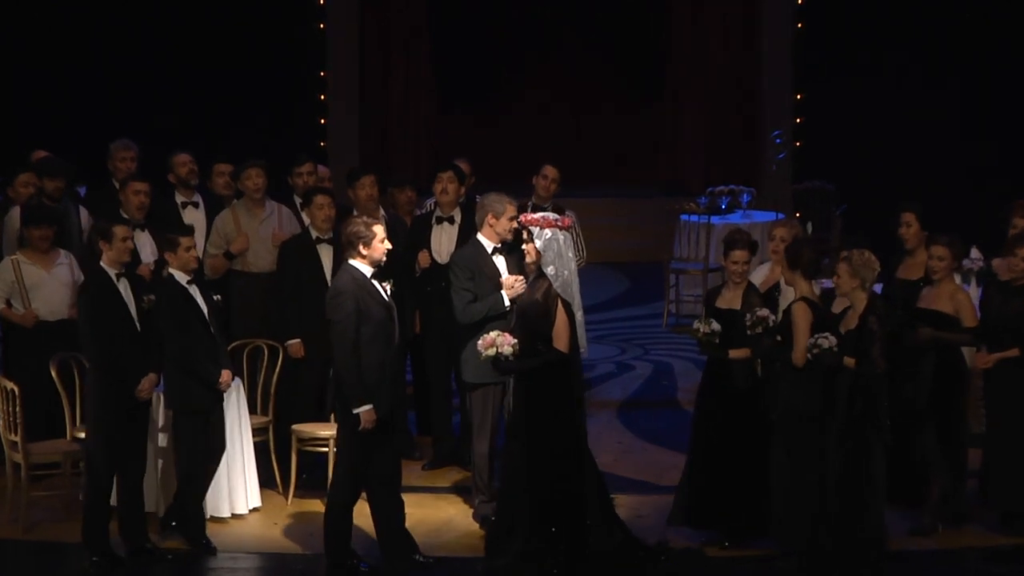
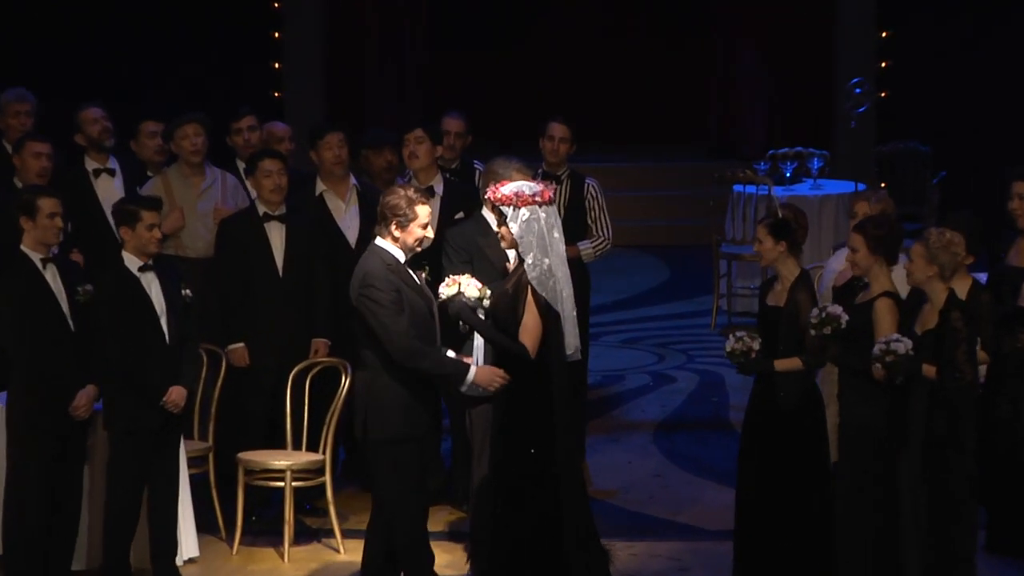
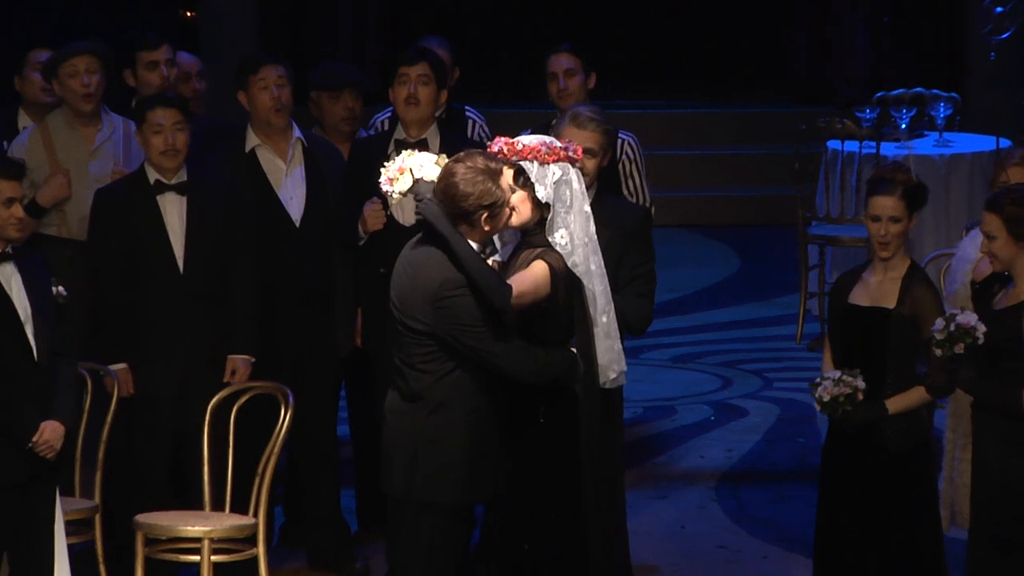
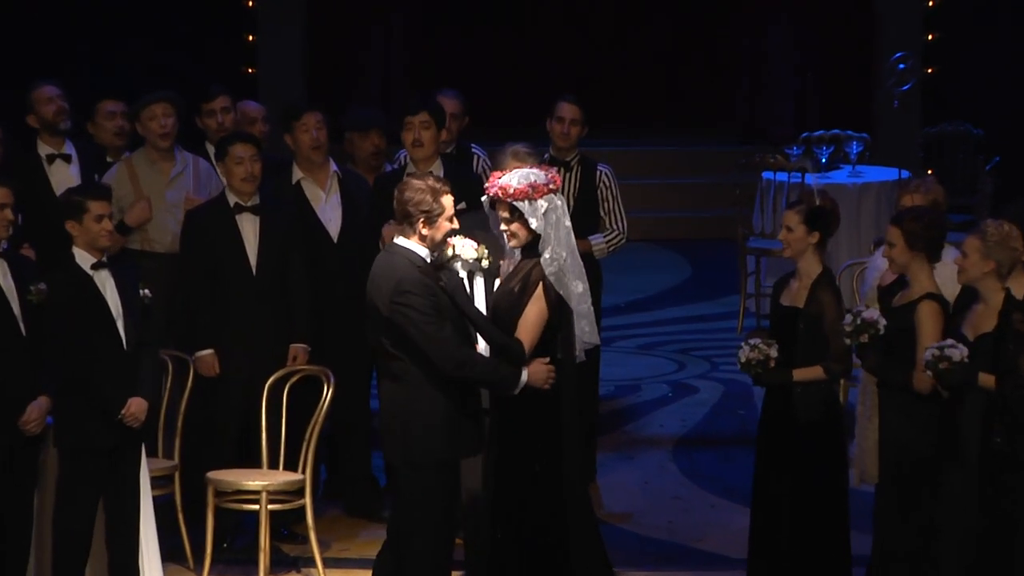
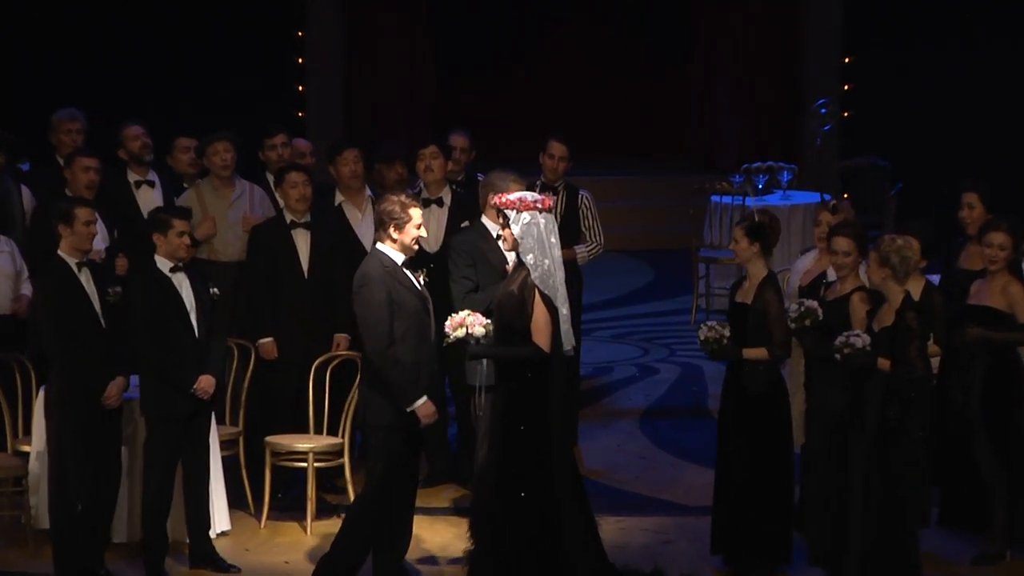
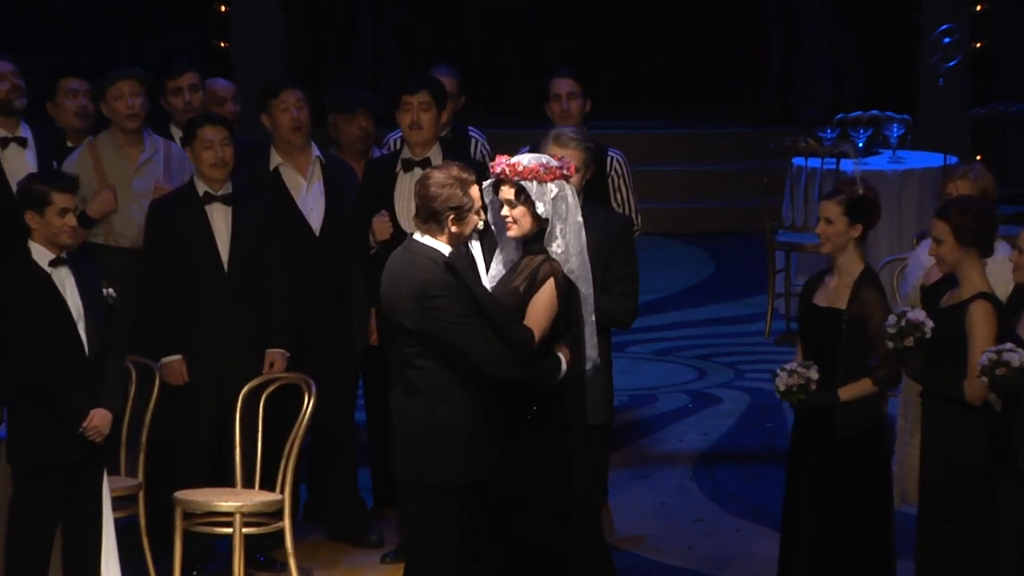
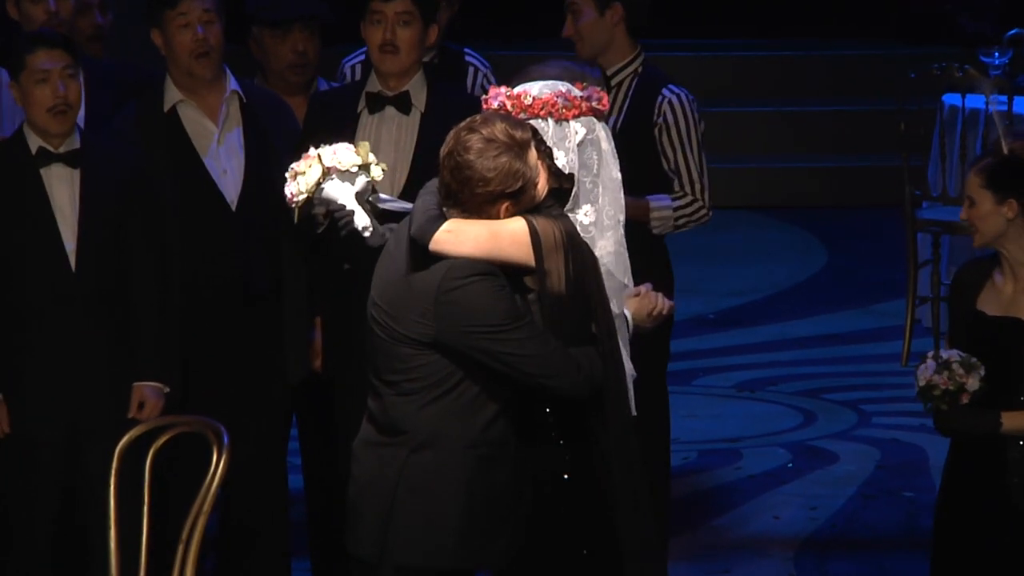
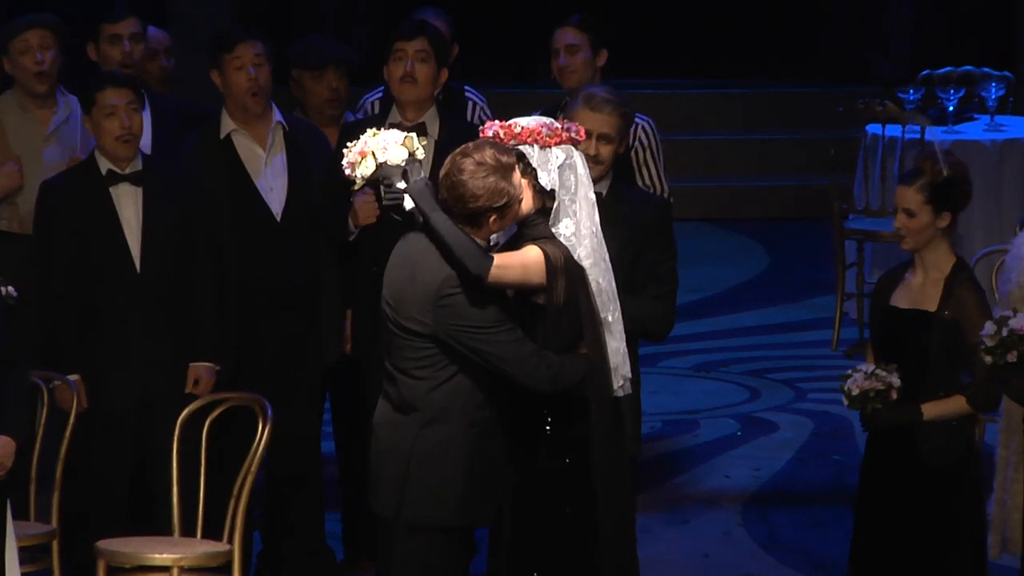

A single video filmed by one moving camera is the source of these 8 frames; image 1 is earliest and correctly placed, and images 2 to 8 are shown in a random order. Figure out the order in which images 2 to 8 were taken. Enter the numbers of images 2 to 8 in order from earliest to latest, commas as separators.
5, 2, 4, 6, 3, 8, 7
